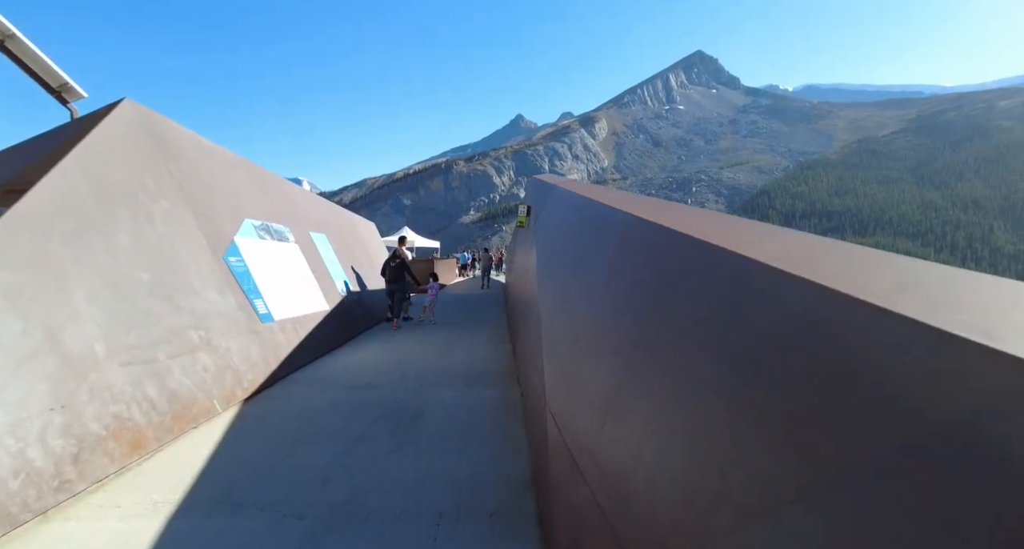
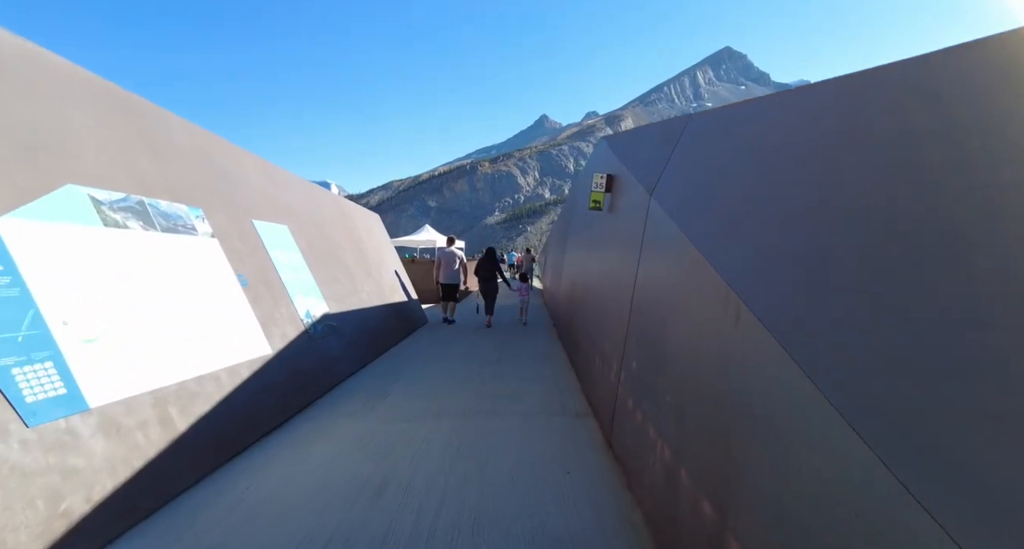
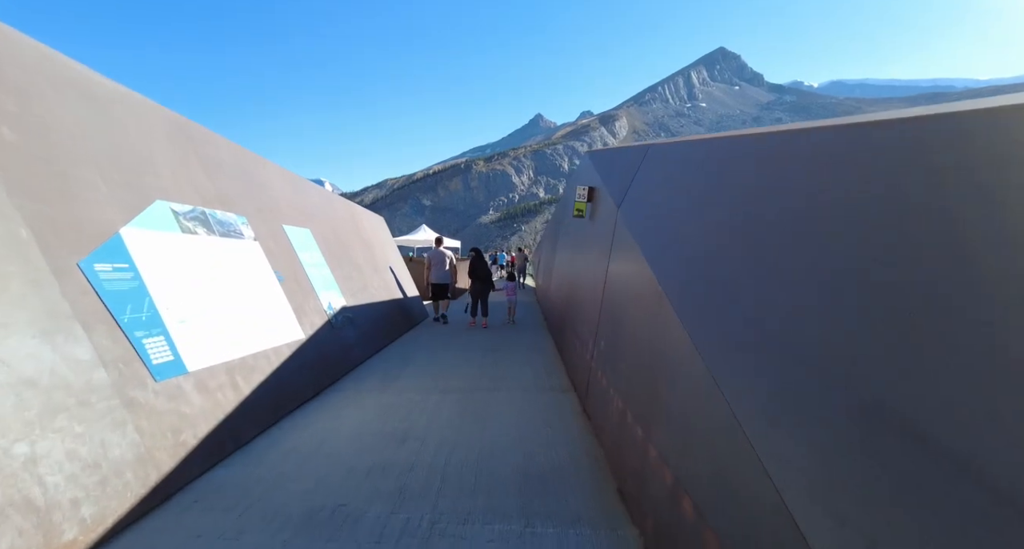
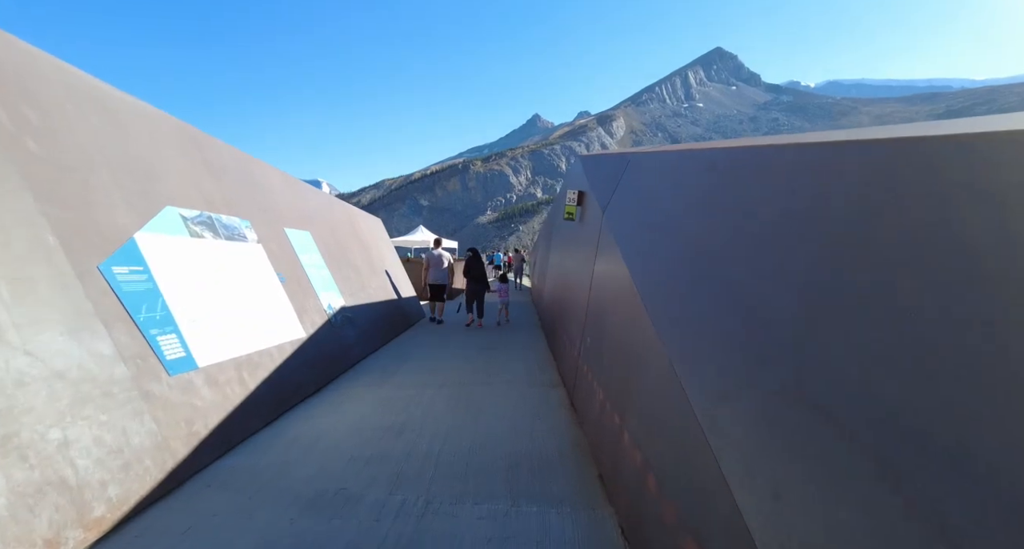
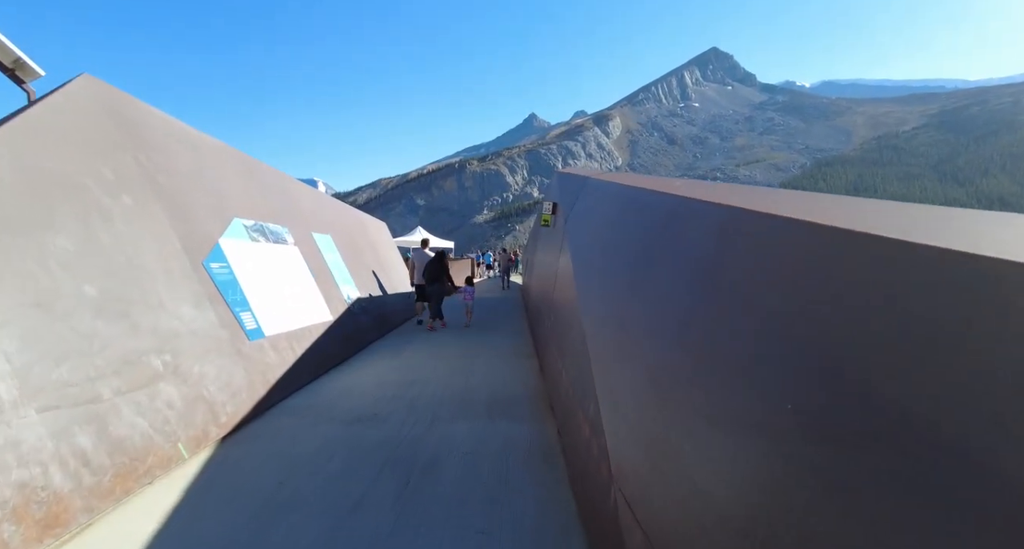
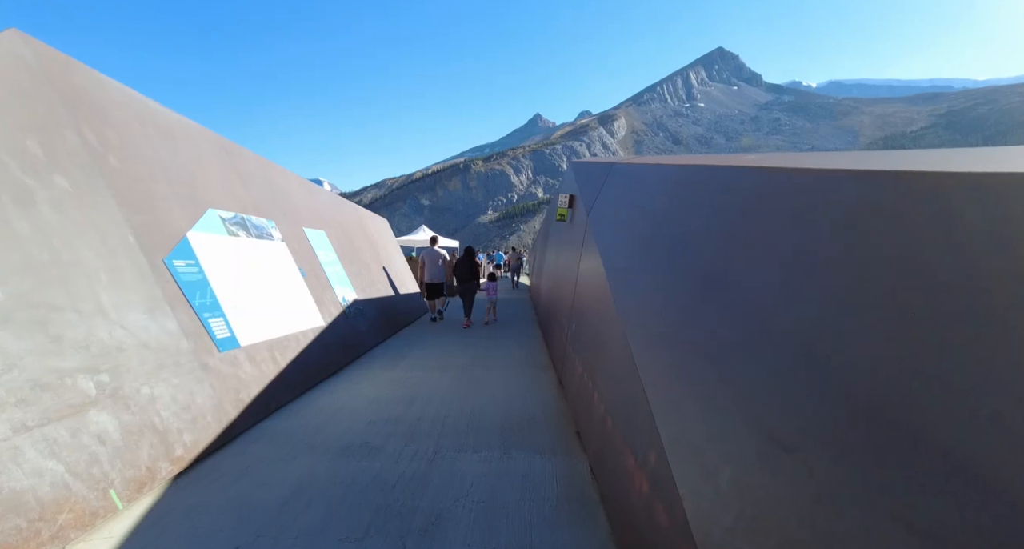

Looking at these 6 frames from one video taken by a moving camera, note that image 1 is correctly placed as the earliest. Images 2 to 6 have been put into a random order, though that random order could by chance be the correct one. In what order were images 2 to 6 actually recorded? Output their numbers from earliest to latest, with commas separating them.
5, 6, 4, 3, 2
